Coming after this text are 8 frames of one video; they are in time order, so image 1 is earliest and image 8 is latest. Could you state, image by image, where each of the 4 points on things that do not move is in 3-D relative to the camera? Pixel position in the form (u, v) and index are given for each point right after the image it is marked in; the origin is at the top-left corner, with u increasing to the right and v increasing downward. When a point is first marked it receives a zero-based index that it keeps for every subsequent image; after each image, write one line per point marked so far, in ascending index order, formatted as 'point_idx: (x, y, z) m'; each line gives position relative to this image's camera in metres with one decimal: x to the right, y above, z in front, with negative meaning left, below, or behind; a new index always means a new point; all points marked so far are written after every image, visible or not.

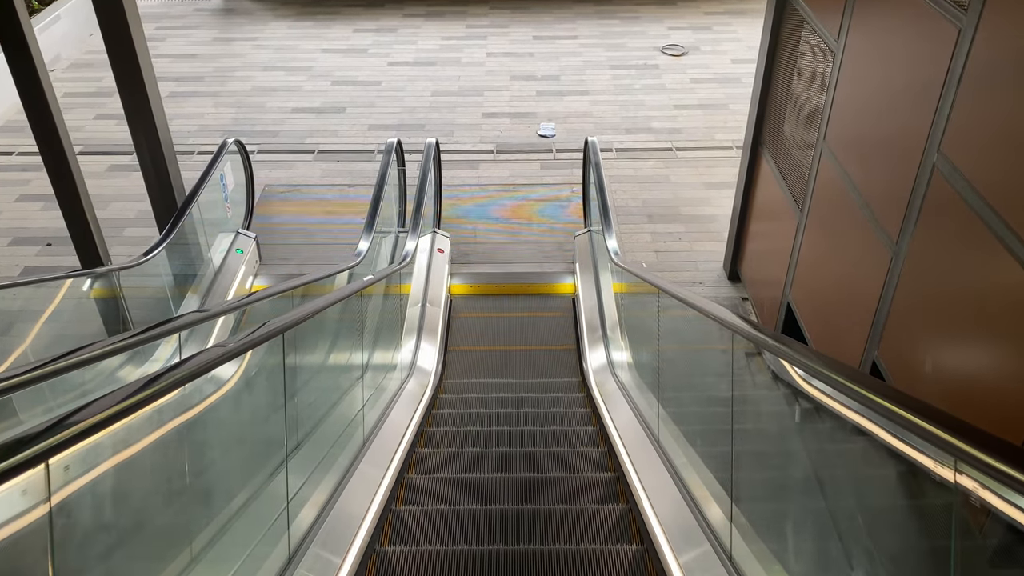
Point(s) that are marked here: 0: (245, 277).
0: (-2.1, +0.1, +6.8) m
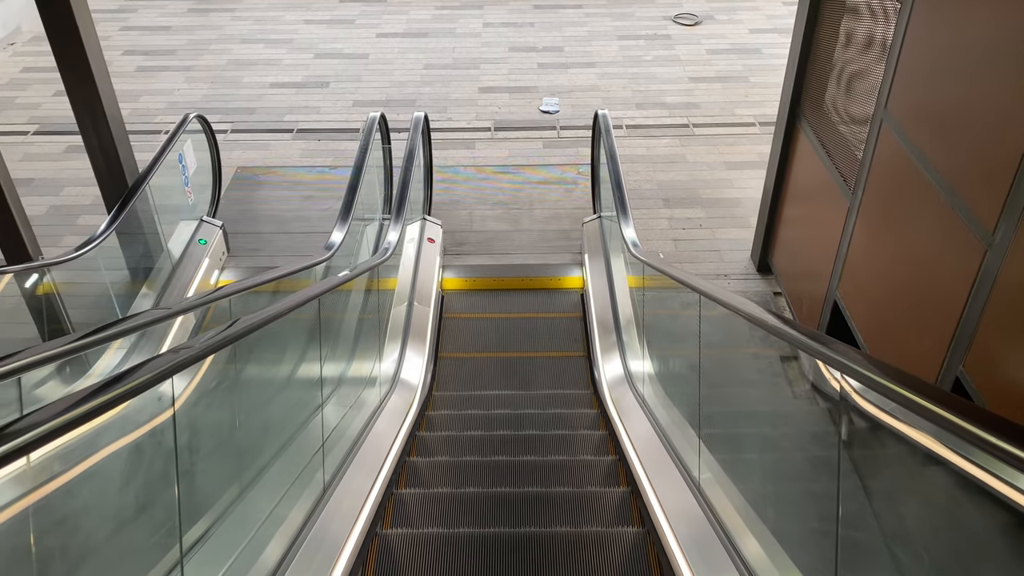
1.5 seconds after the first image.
0: (-2.1, +0.1, +6.0) m
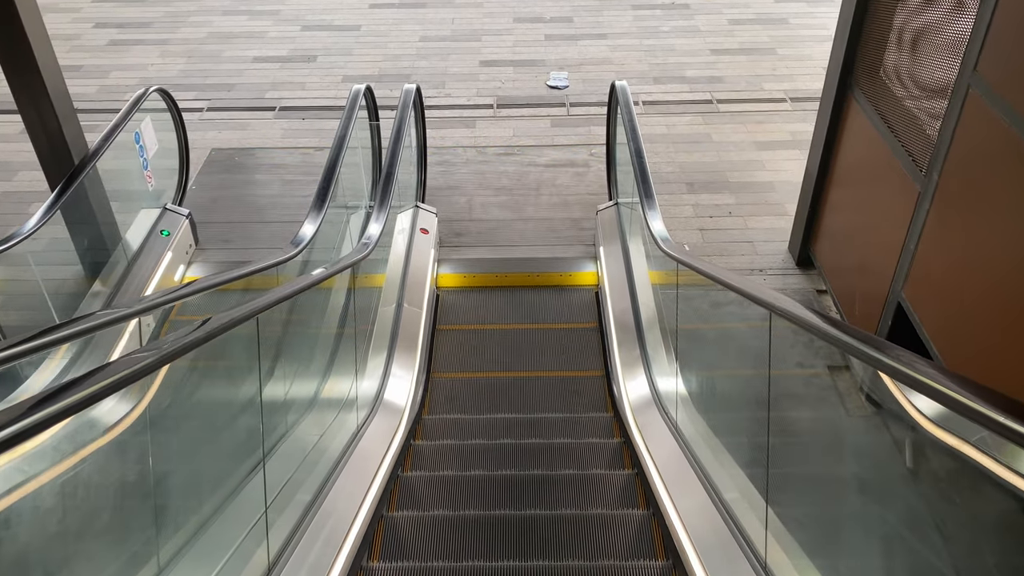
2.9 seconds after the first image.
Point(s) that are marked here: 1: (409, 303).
0: (-2.1, +0.1, +5.3) m
1: (-0.6, -0.1, +4.8) m
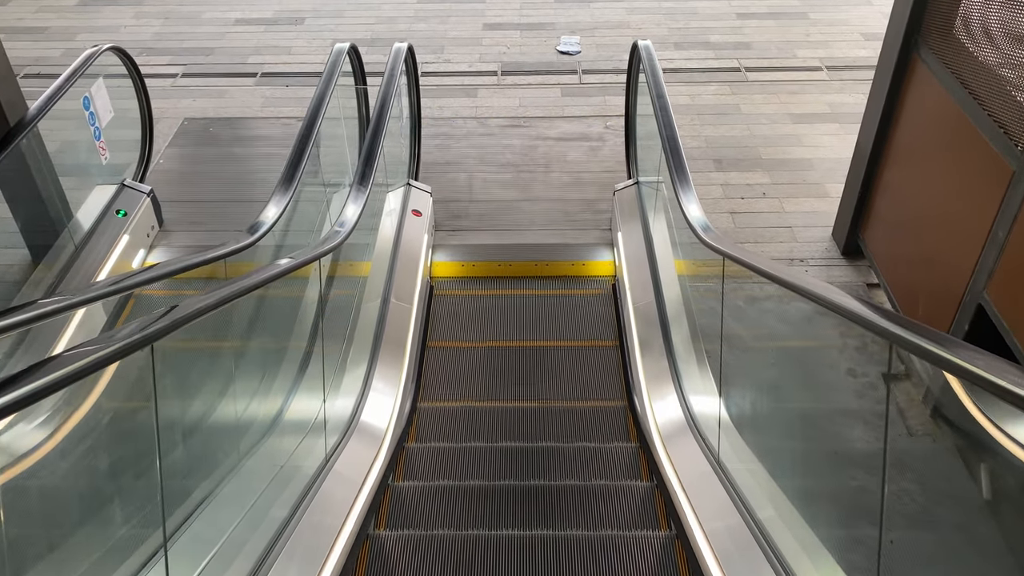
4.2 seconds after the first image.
0: (-2.0, +0.2, +4.7) m
1: (-0.6, 0.0, +4.1) m
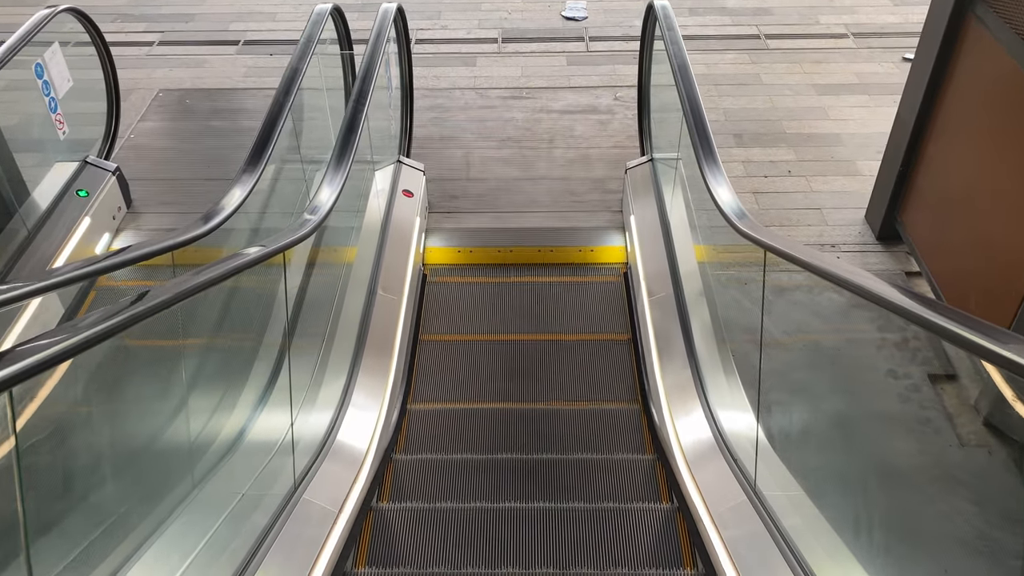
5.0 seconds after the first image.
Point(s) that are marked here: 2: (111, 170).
0: (-2.0, +0.3, +4.3) m
1: (-0.6, 0.0, +3.7) m
2: (-2.0, +0.6, +4.4) m
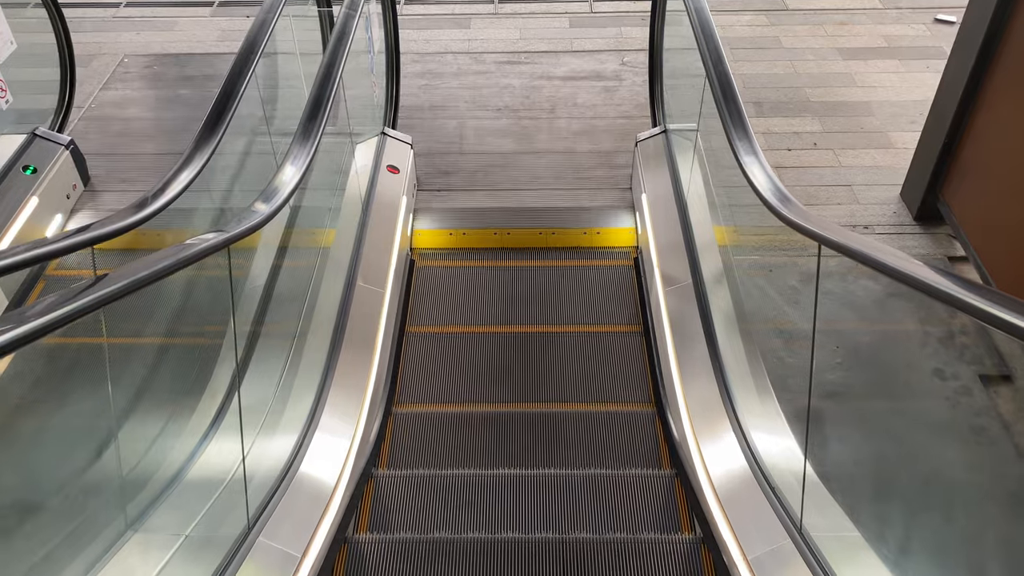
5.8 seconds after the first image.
0: (-2.0, +0.3, +3.8) m
1: (-0.6, 0.0, +3.3) m
2: (-2.0, +0.7, +4.0) m
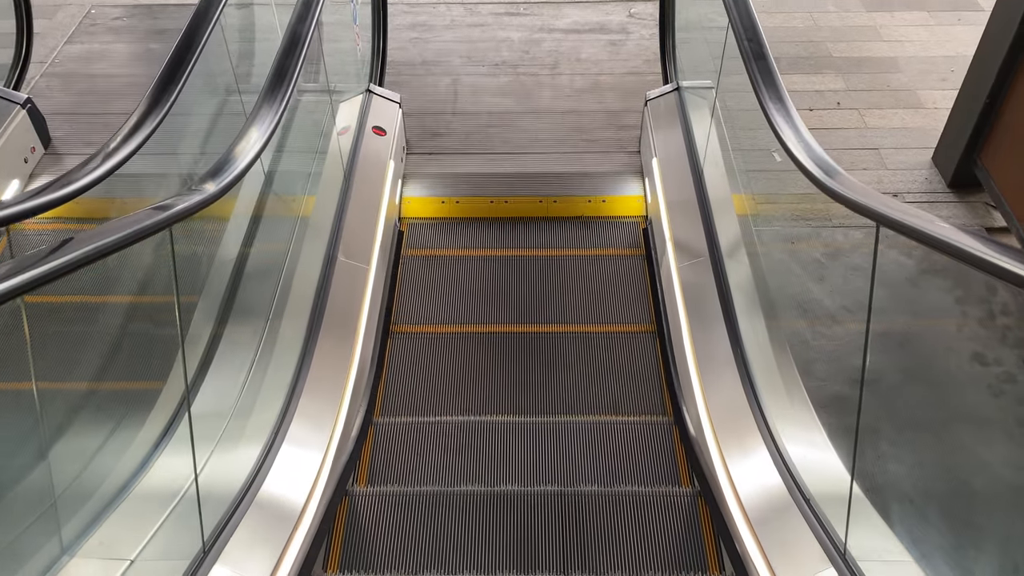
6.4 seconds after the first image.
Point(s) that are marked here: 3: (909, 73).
0: (-2.0, +0.4, +3.5) m
1: (-0.6, +0.1, +3.0) m
2: (-2.0, +0.8, +3.7) m
3: (+1.8, +1.0, +4.0) m
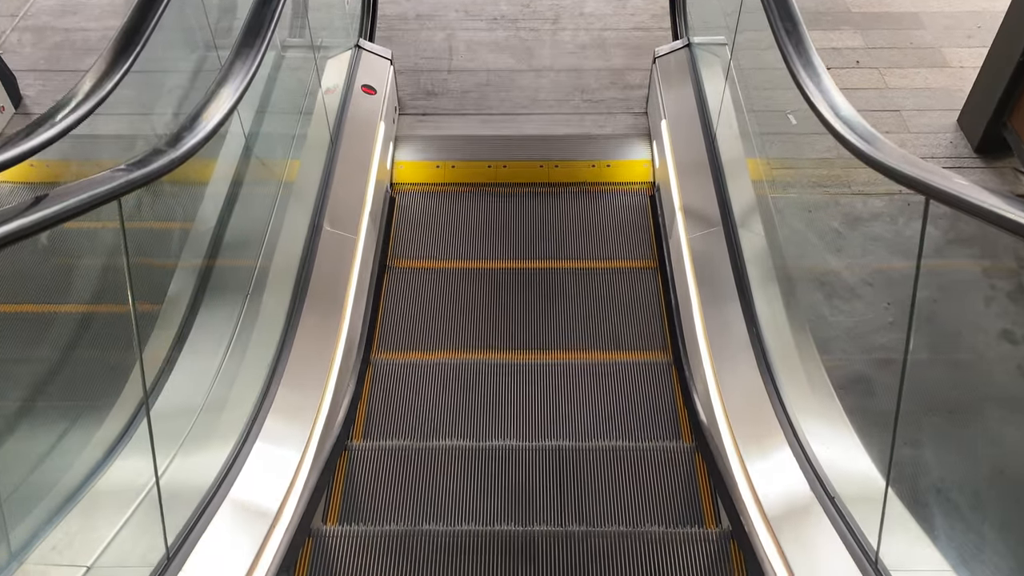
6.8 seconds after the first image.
0: (-2.1, +0.5, +3.3) m
1: (-0.6, +0.2, +2.8) m
2: (-2.1, +0.9, +3.4) m
3: (+1.8, +1.1, +3.8) m
